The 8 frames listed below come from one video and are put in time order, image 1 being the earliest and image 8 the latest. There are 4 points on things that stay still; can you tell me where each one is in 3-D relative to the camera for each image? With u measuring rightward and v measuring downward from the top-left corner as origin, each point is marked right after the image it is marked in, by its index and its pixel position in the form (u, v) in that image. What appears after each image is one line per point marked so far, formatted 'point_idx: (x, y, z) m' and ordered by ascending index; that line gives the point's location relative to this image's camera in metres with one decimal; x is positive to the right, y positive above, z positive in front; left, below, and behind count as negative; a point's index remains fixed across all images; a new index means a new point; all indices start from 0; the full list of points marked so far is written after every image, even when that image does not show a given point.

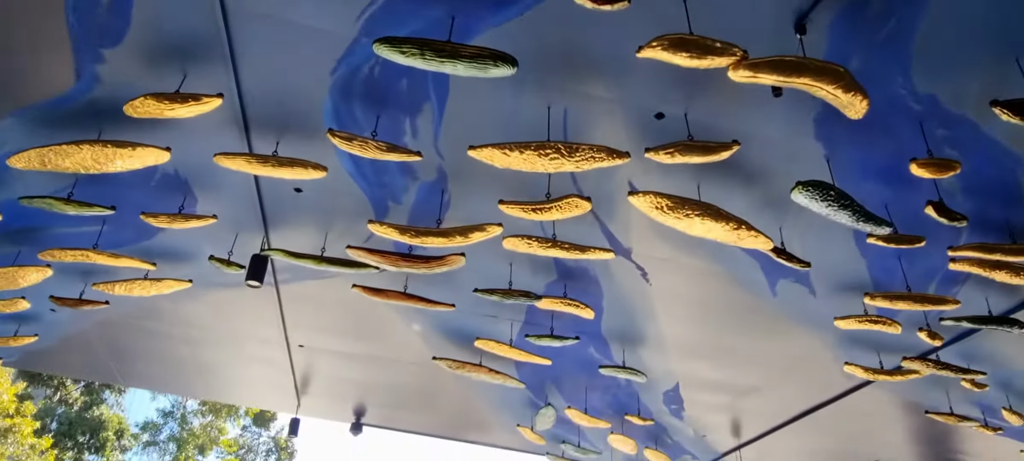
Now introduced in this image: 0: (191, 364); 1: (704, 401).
0: (-4.0, -1.7, +8.6) m
1: (+2.3, -2.1, +8.5) m
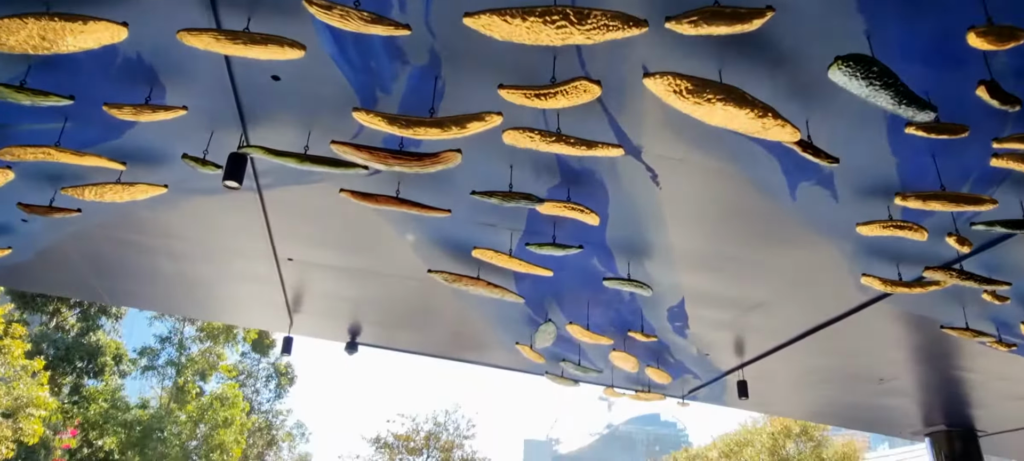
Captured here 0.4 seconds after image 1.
0: (-4.0, -0.6, +8.3) m
1: (+2.3, -1.0, +8.2) m
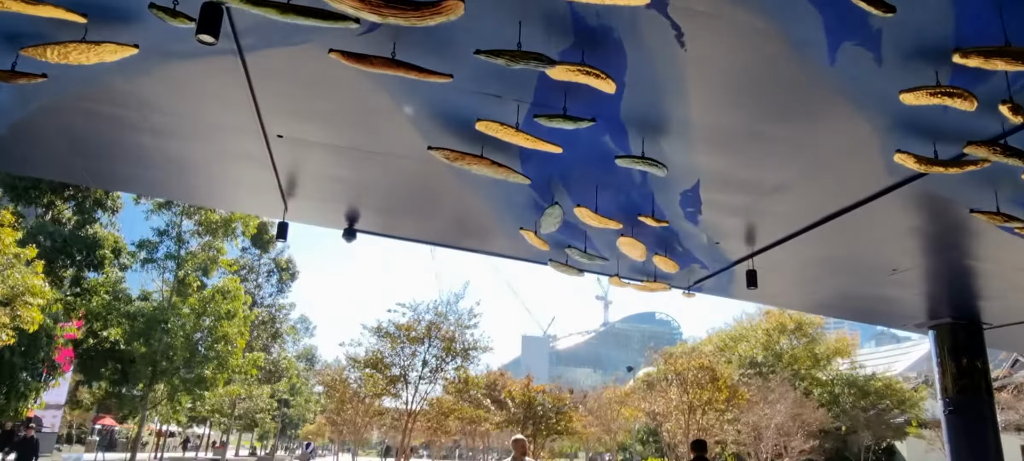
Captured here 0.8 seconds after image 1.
0: (-3.9, +0.8, +7.8) m
1: (+2.4, +0.3, +7.8) m
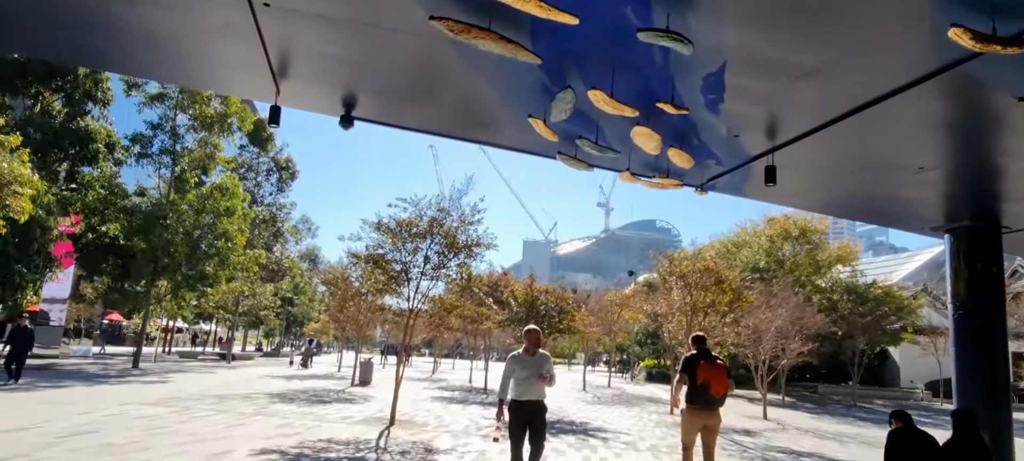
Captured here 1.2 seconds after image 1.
0: (-3.8, +2.0, +7.2) m
1: (+2.5, +1.5, +7.3) m
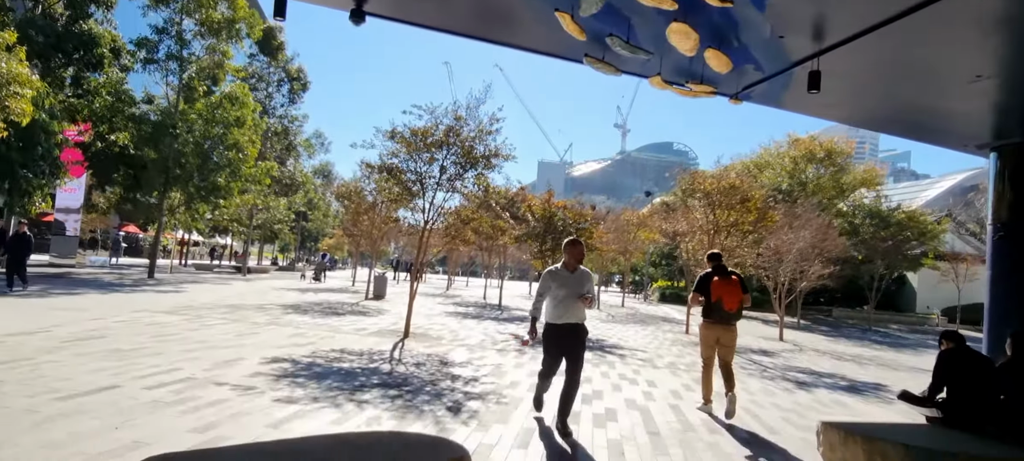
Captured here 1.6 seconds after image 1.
0: (-3.6, +3.0, +6.5) m
1: (+2.7, +2.4, +6.5) m
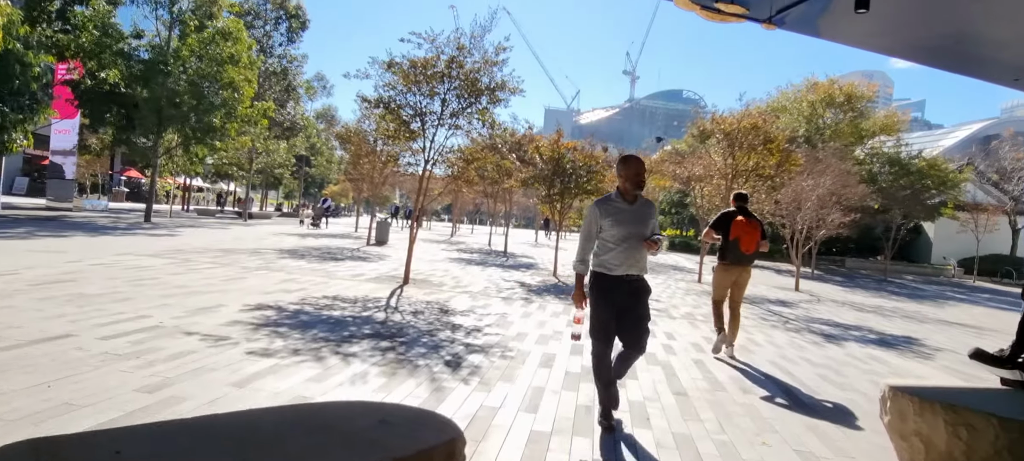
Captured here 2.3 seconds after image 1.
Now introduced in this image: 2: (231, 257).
0: (-3.5, +3.6, +5.5) m
1: (+2.8, +2.9, +5.5) m
2: (-4.8, -0.4, +11.9) m
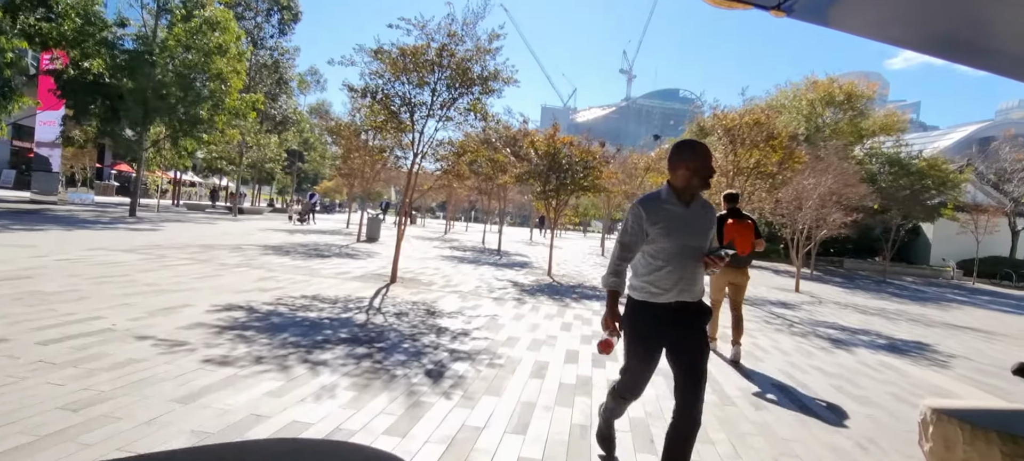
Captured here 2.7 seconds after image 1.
0: (-3.5, +3.6, +5.0) m
1: (+2.7, +2.9, +5.0) m
2: (-4.9, -0.4, +11.4) m
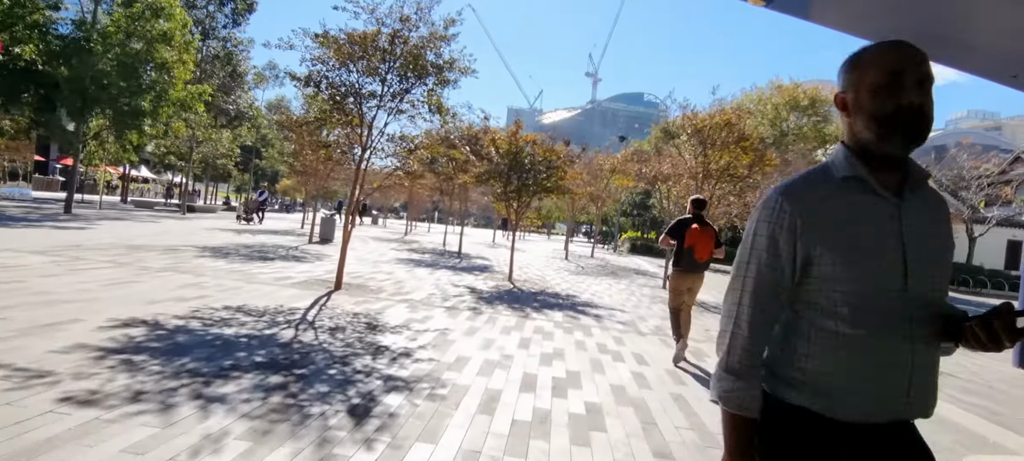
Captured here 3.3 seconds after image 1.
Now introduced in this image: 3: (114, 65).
0: (-3.8, +3.6, +4.0) m
1: (+2.4, +2.8, +4.4) m
2: (-5.6, -0.4, +10.3) m
3: (-11.1, +4.6, +19.3) m
